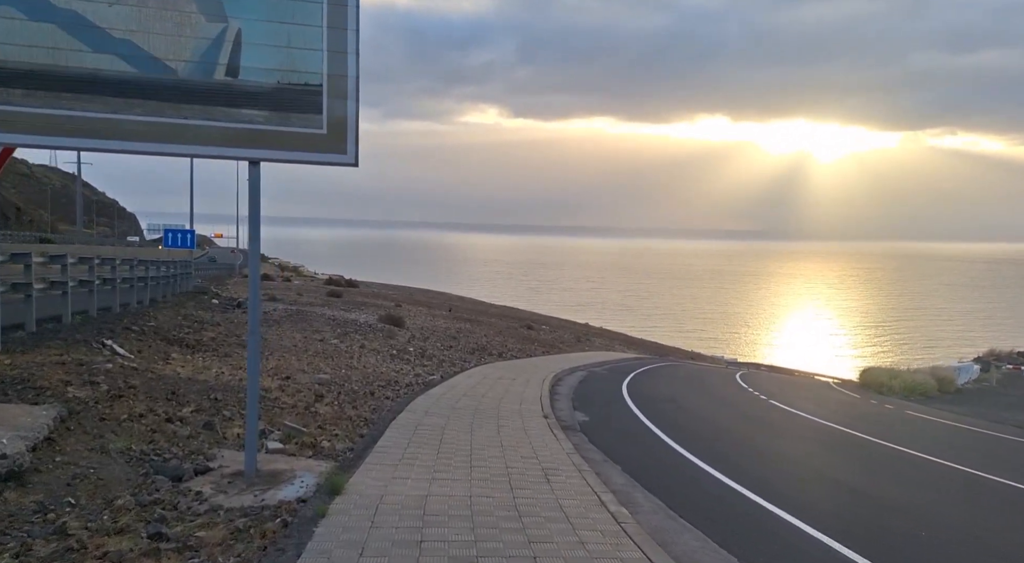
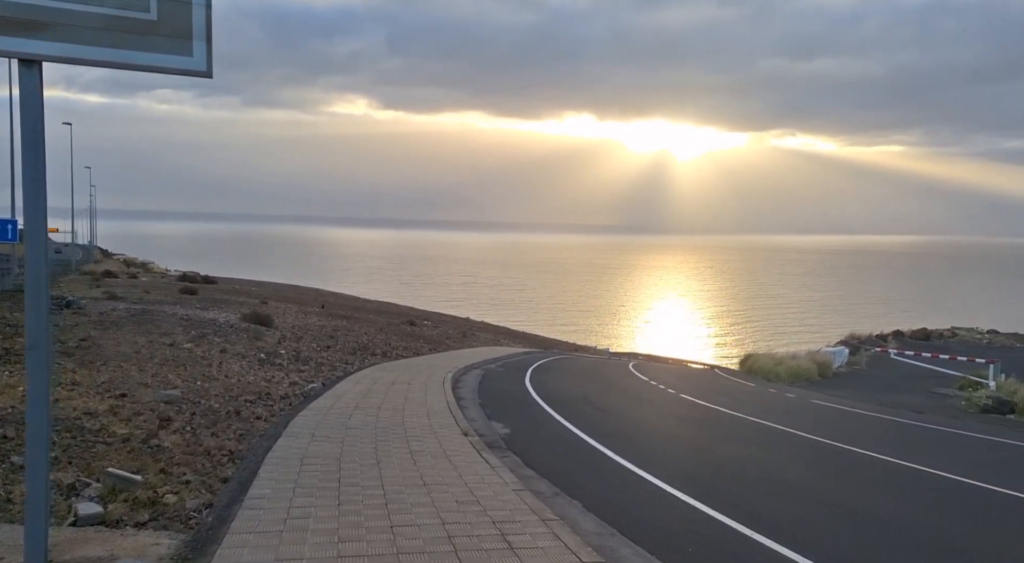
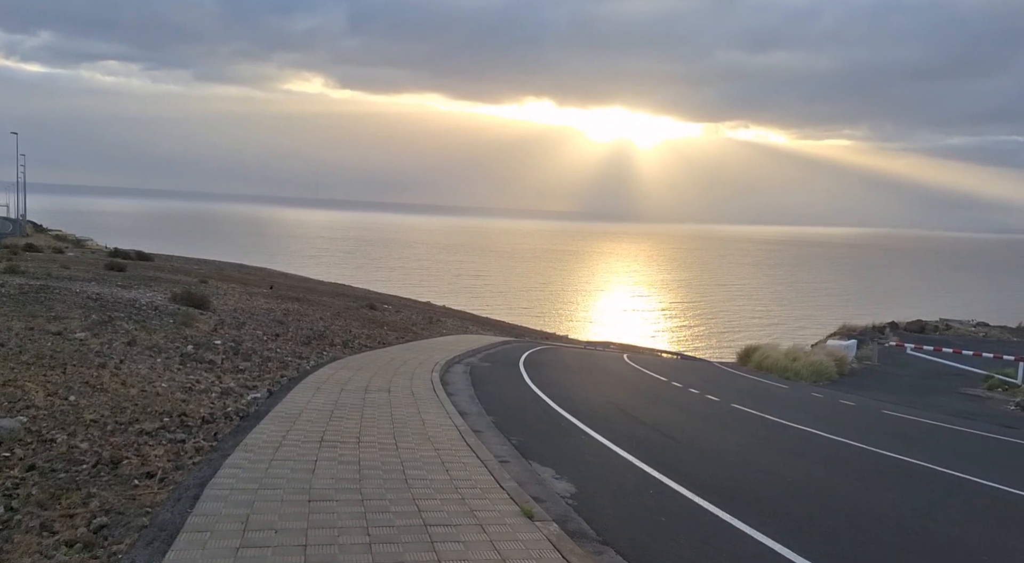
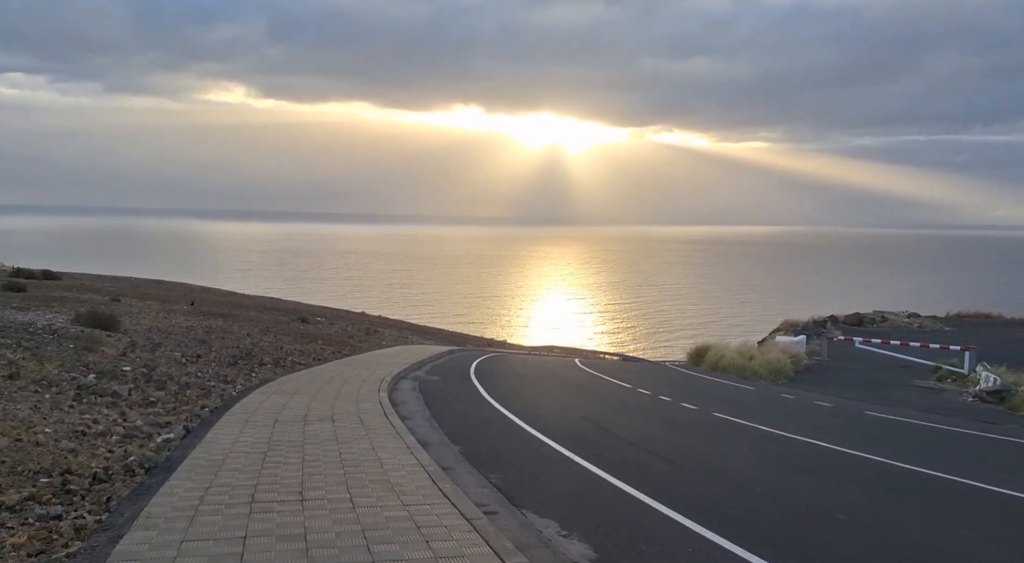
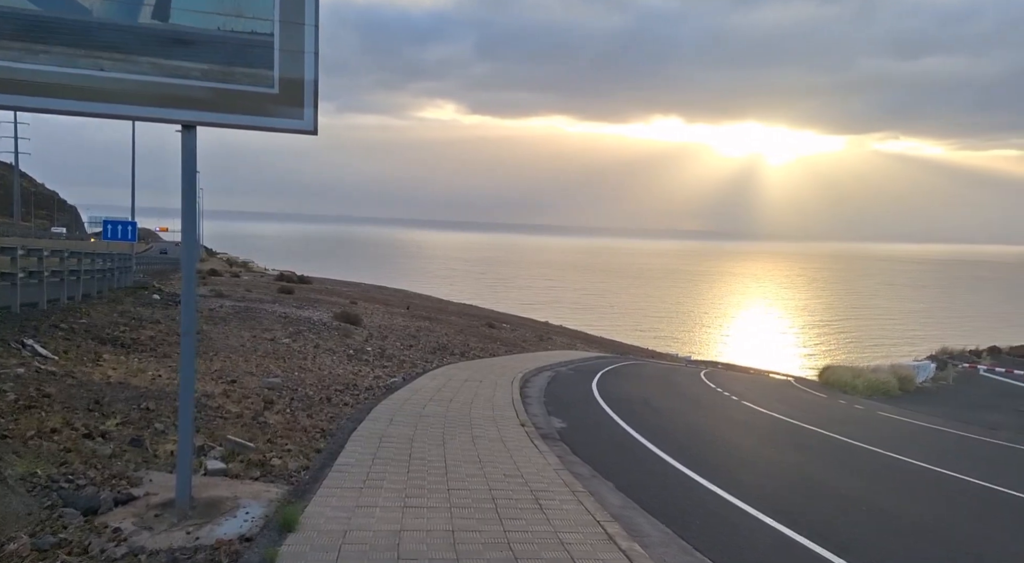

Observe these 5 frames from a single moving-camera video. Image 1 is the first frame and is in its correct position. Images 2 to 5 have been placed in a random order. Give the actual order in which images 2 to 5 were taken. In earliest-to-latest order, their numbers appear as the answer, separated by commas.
5, 2, 3, 4
